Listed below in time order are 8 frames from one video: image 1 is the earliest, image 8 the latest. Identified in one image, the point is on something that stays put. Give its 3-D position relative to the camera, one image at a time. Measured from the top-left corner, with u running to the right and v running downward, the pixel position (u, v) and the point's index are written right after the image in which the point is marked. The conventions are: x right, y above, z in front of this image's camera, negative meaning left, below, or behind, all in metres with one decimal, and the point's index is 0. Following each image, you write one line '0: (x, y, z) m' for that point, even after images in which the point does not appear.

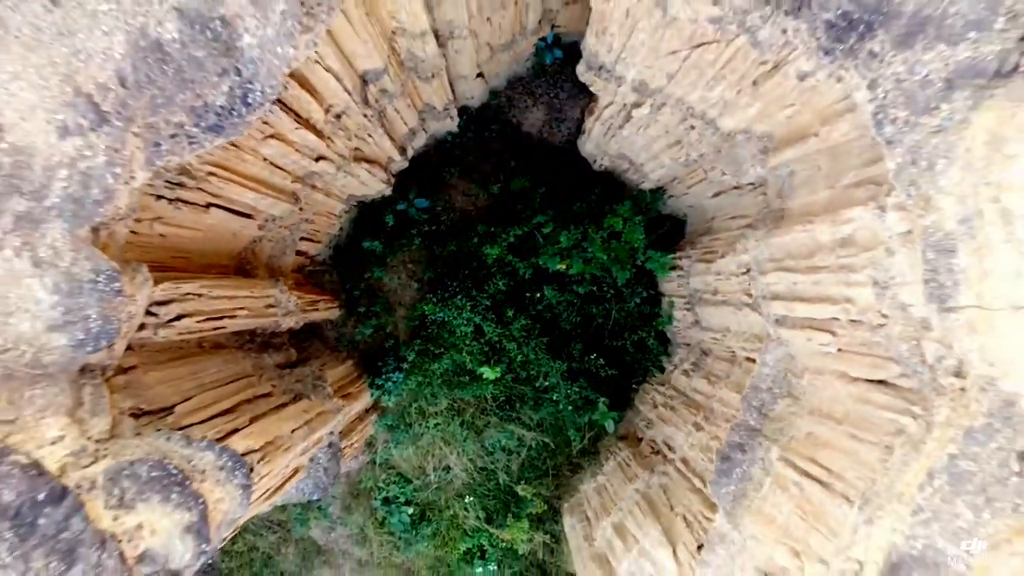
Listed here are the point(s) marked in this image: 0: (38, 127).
0: (-1.3, +0.4, +1.9) m
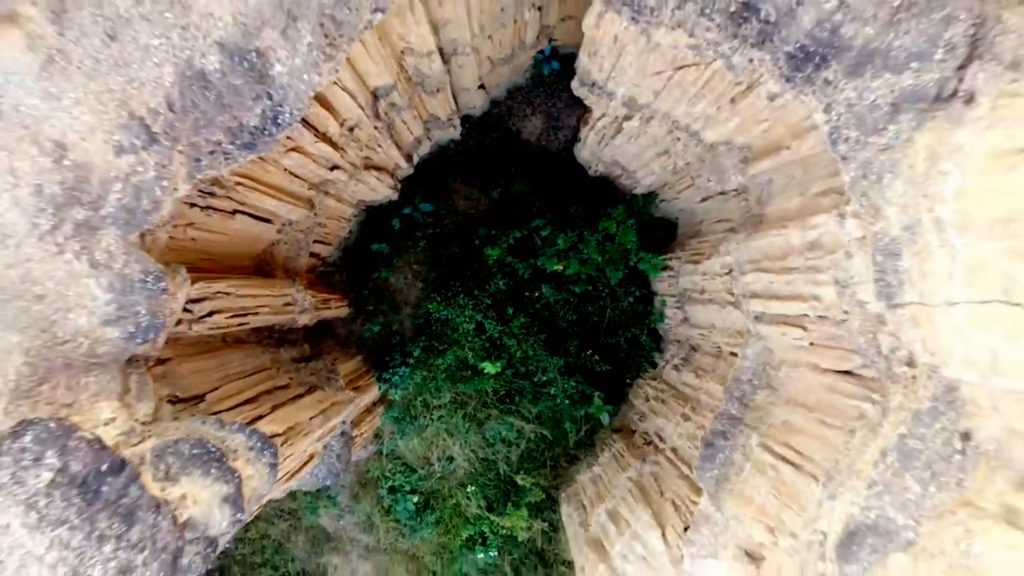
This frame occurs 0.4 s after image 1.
0: (-1.3, +0.4, +2.2) m
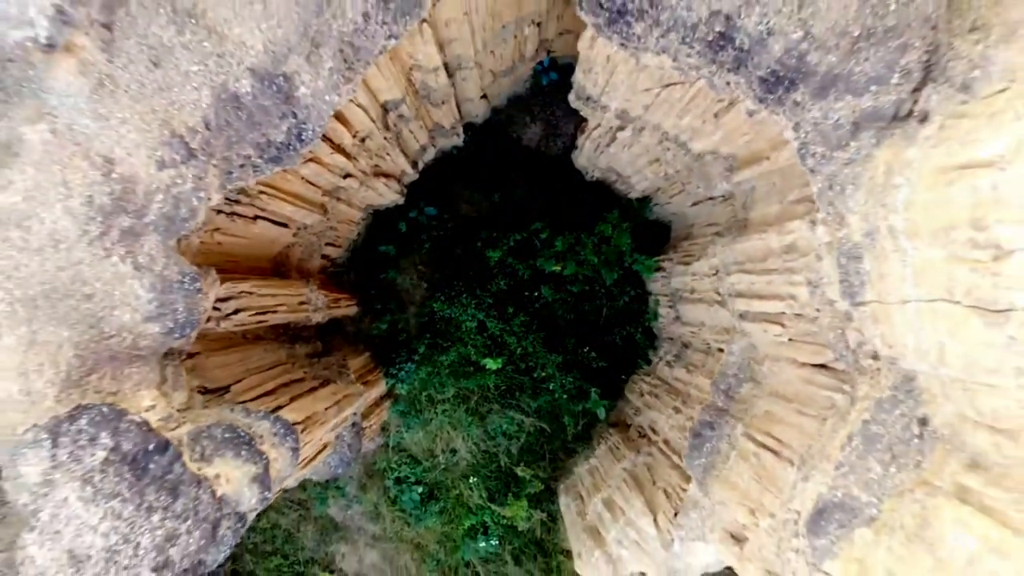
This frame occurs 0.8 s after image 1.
0: (-1.3, +0.4, +2.4) m
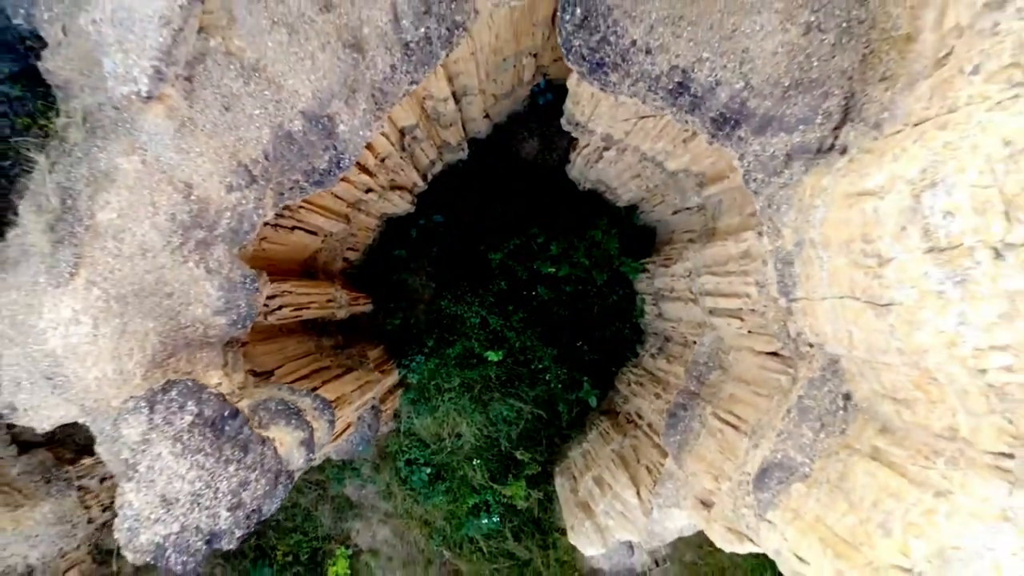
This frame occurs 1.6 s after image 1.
0: (-1.3, +0.4, +3.0) m
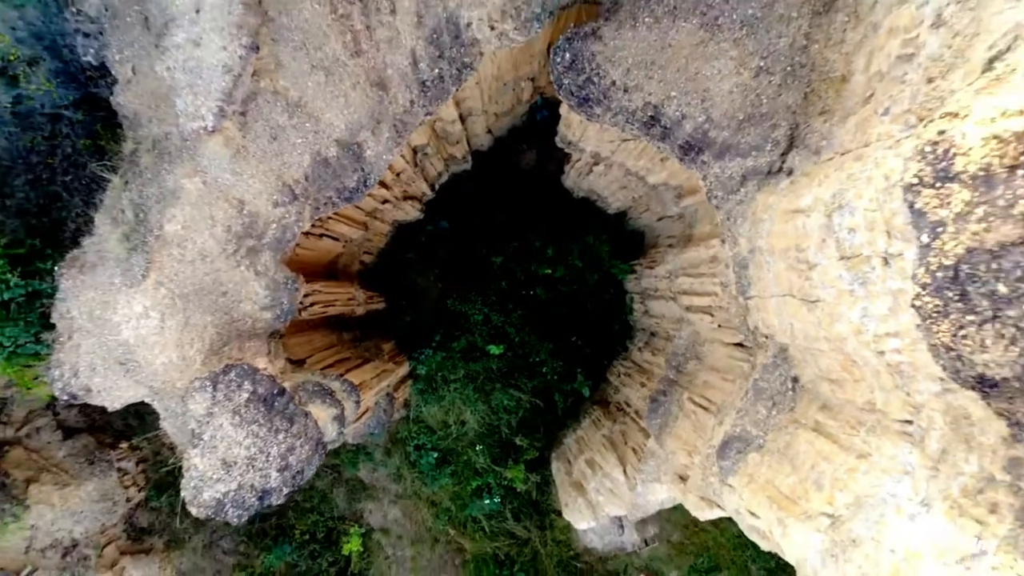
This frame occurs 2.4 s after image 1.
0: (-1.3, +0.4, +3.6) m
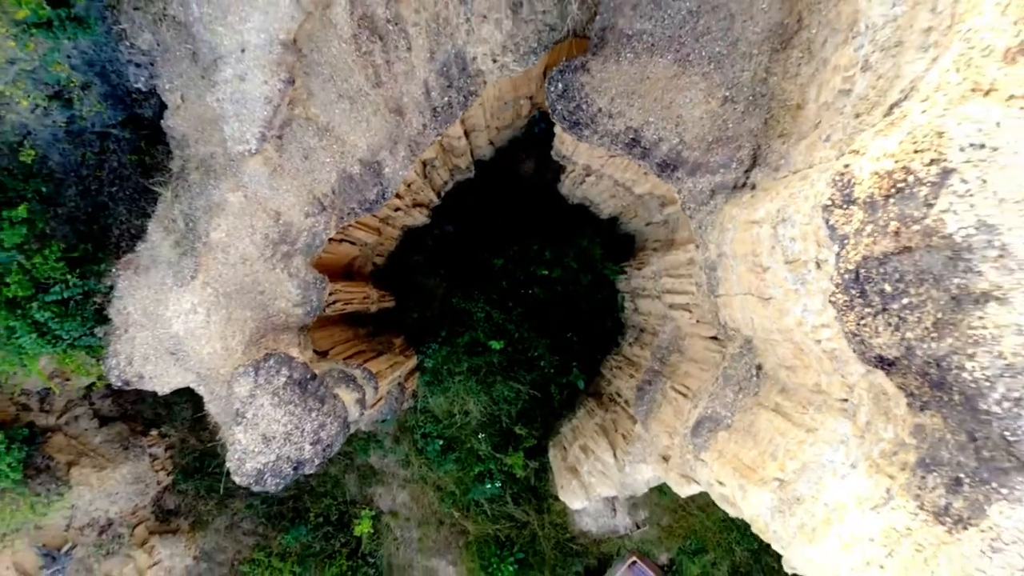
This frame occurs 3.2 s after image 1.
0: (-1.3, +0.4, +4.1) m
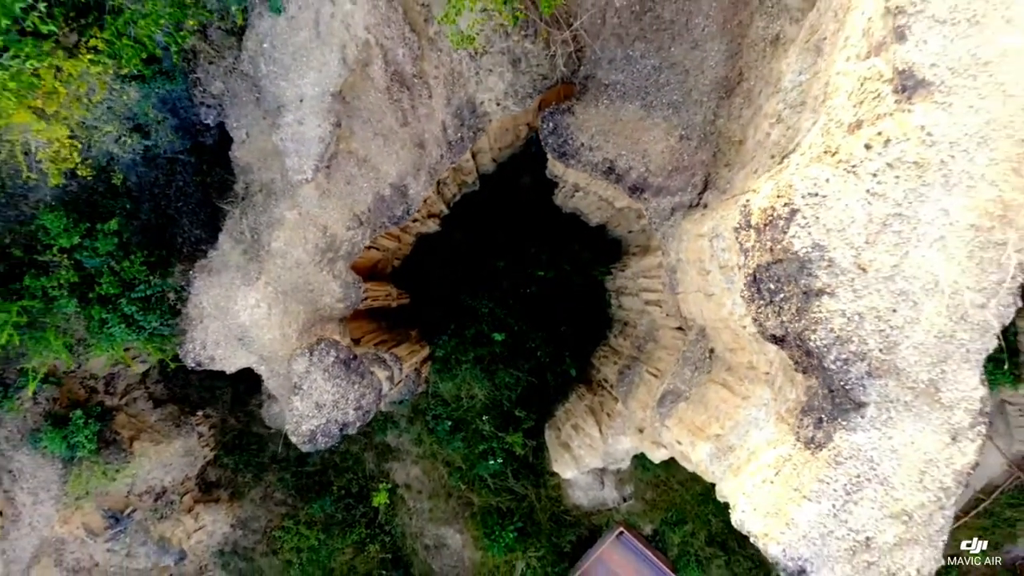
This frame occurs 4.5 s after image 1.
0: (-1.3, +0.4, +5.1) m
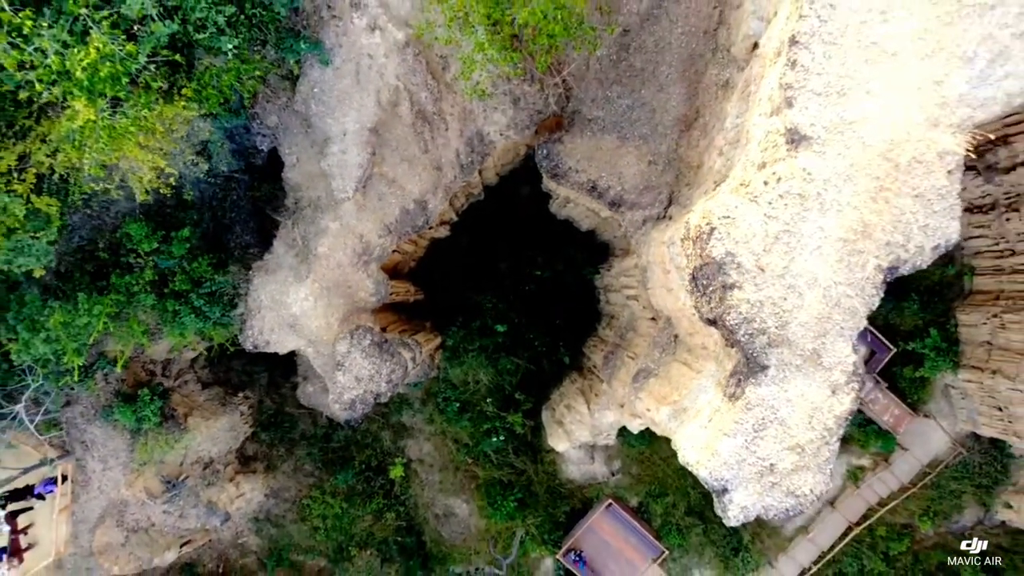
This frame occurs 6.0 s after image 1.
0: (-1.3, +0.5, +6.3) m
